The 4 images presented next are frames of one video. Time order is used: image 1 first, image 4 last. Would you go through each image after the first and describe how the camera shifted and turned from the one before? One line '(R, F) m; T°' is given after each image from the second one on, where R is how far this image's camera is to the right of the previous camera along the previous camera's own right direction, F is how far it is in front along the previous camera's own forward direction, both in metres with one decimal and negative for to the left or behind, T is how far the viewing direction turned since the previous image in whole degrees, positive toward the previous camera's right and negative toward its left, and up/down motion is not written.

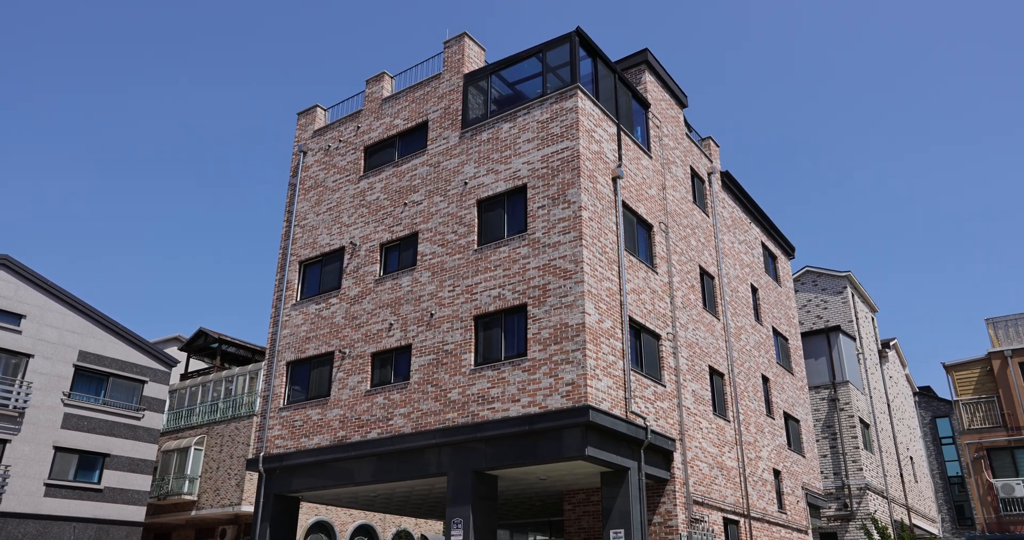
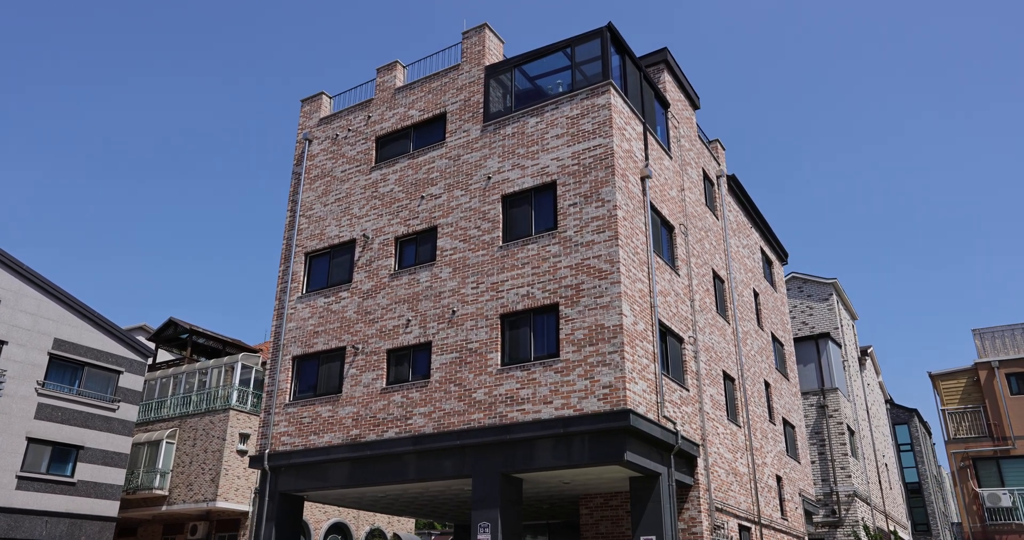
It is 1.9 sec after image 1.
(-1.6, +0.5) m; +3°
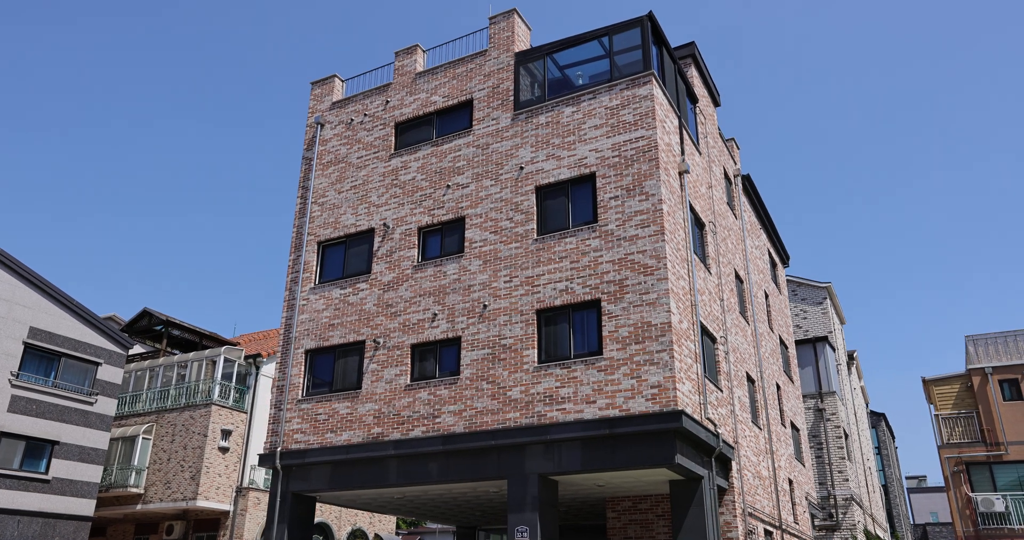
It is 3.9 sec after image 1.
(-1.7, +0.7) m; +3°
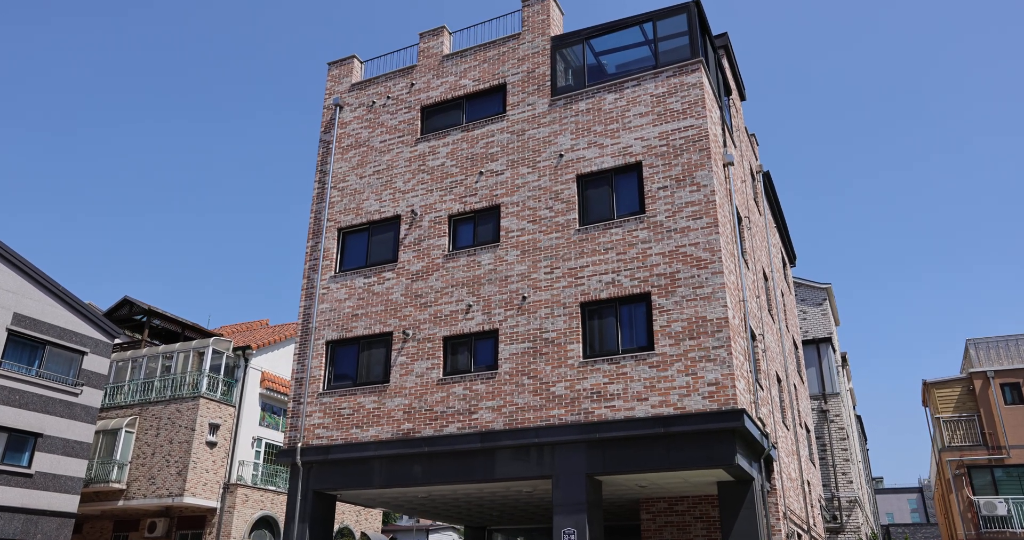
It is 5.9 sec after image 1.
(-1.6, +0.8) m; +3°
